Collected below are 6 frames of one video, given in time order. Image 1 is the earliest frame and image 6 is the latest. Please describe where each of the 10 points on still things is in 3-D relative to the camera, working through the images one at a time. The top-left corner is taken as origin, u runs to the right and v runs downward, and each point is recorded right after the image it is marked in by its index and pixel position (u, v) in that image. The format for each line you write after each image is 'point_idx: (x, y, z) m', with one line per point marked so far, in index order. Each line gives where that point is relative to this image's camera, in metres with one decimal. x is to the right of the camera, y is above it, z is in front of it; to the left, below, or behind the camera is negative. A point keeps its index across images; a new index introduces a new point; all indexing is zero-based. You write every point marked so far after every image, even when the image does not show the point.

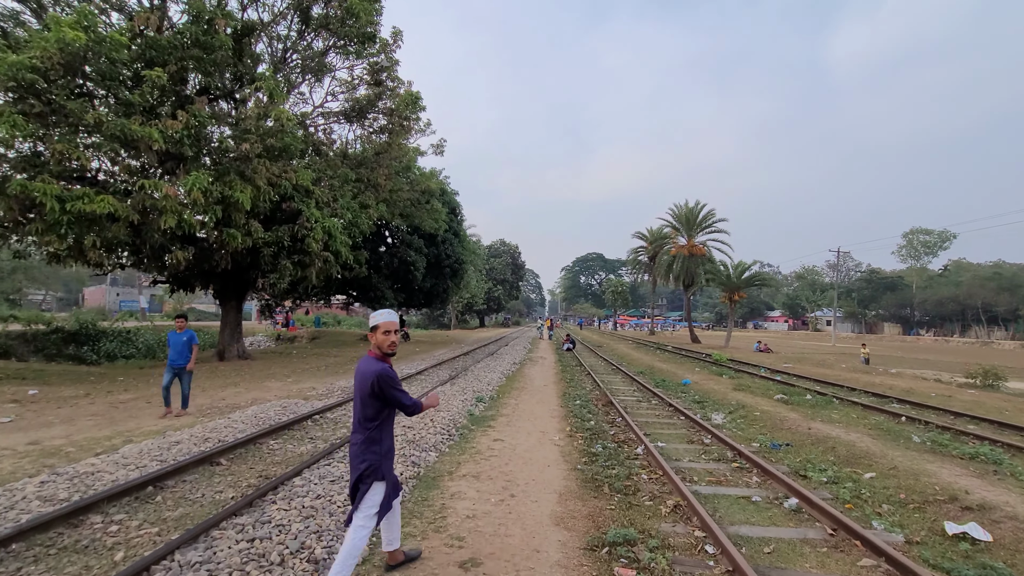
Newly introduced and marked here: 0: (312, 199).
0: (-7.4, +3.3, +17.8) m
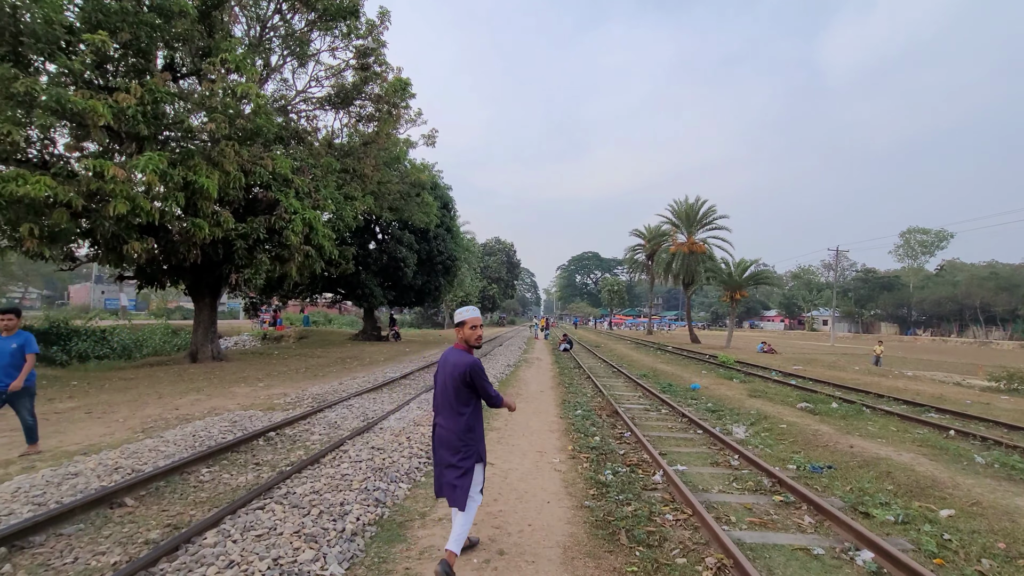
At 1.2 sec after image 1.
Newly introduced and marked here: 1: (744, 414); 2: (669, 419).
0: (-7.6, +3.4, +16.6) m
1: (+4.6, -2.5, +9.5) m
2: (+3.0, -2.5, +9.2) m
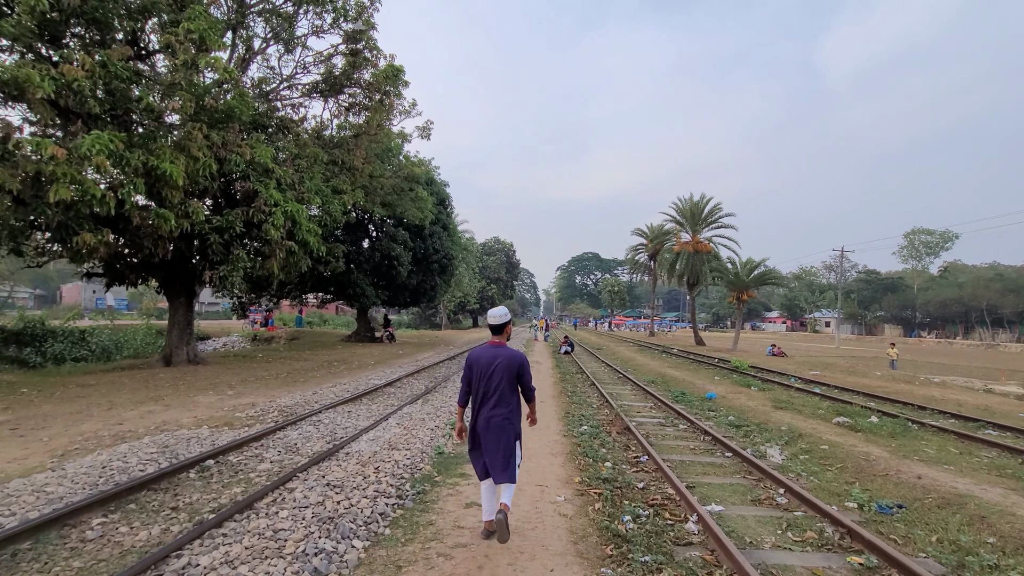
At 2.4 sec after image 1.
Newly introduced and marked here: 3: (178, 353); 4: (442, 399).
0: (-7.7, +3.5, +15.3) m
1: (+4.5, -2.4, +8.3) m
2: (+2.9, -2.5, +8.0) m
3: (-11.4, -2.2, +16.4) m
4: (-1.4, -2.2, +9.8) m
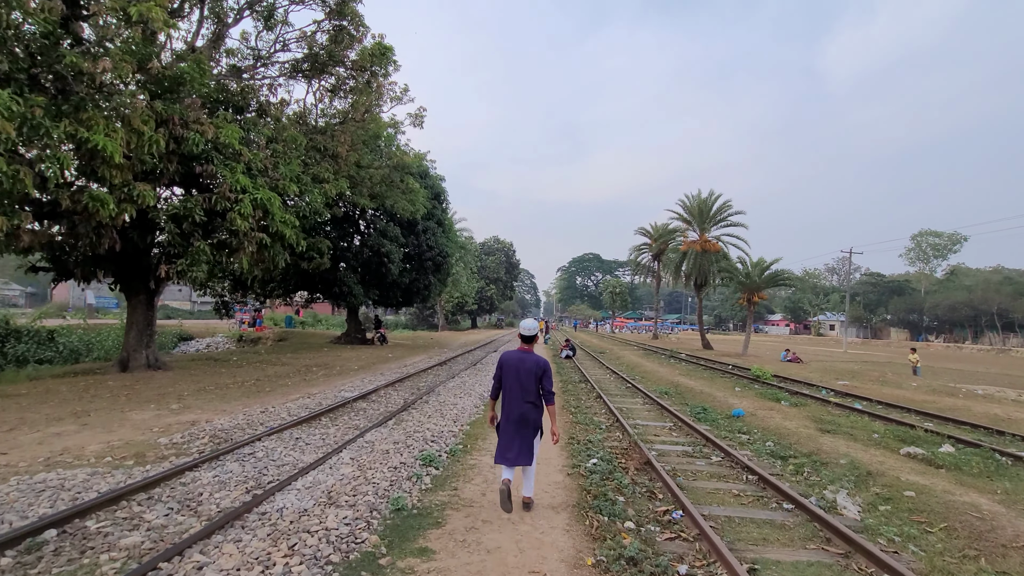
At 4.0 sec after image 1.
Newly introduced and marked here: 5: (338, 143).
0: (-7.8, +3.6, +13.7) m
1: (+4.4, -2.4, +6.6) m
2: (+2.8, -2.4, +6.3) m
3: (-11.5, -2.1, +14.8) m
4: (-1.5, -2.2, +8.1) m
5: (-6.7, +5.6, +18.5) m
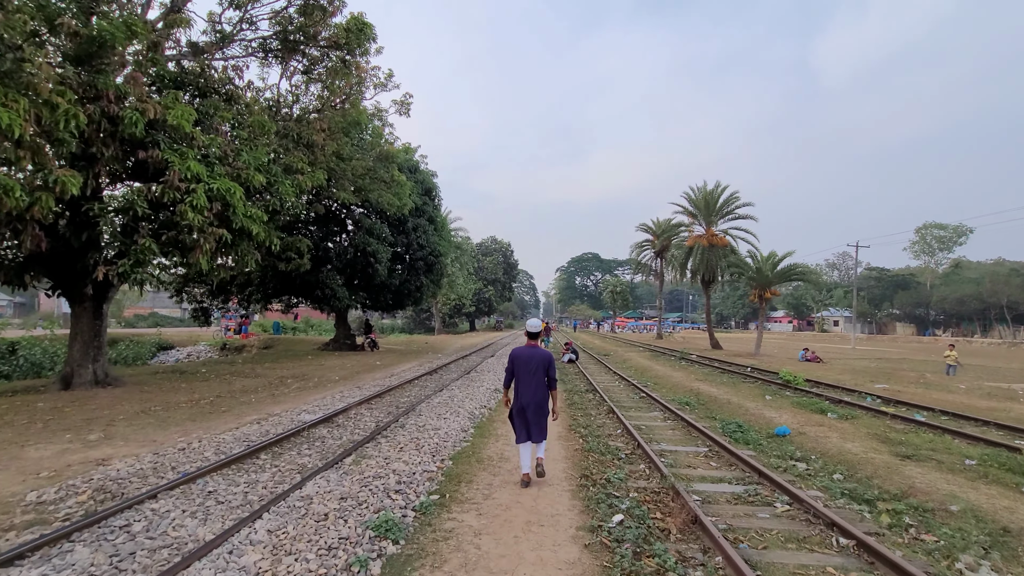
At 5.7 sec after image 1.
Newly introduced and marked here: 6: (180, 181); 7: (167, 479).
0: (-8.0, +3.5, +11.9) m
1: (+4.3, -2.3, +4.8) m
2: (+2.7, -2.3, +4.6) m
3: (-11.6, -2.3, +12.9) m
4: (-1.6, -2.1, +6.3) m
5: (-6.9, +5.5, +16.7) m
6: (-7.9, +2.5, +11.5) m
7: (-3.7, -2.0, +5.1) m
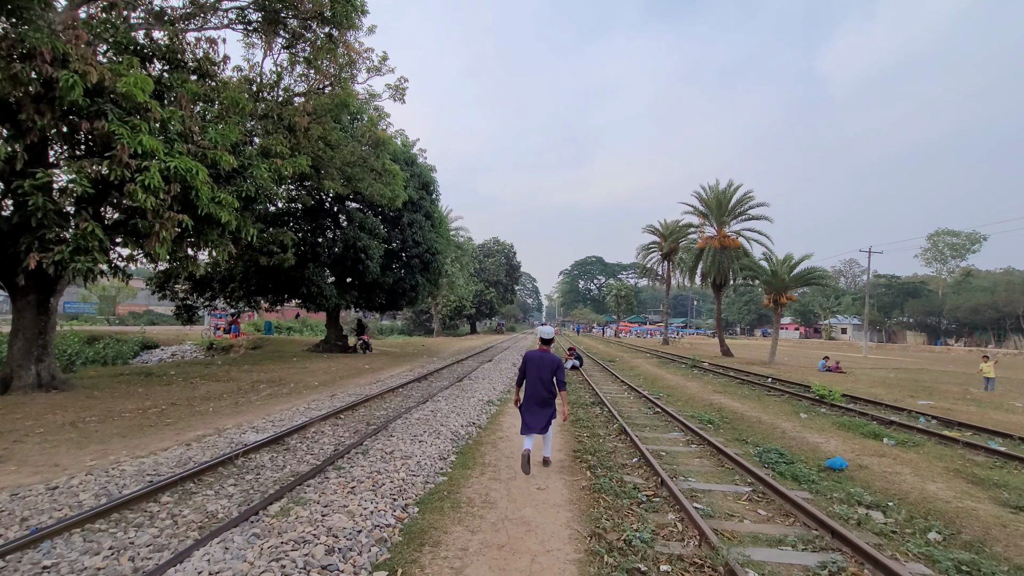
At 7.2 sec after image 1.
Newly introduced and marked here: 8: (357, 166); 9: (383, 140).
0: (-8.0, +3.7, +10.4) m
1: (+4.2, -2.2, +3.2) m
2: (+2.6, -2.2, +3.0) m
3: (-11.7, -2.1, +11.5) m
4: (-1.7, -2.0, +4.8) m
5: (-6.9, +5.6, +15.3) m
6: (-7.9, +2.7, +10.0) m
7: (-3.8, -1.9, +3.6) m
8: (-6.1, +4.7, +18.9) m
9: (-5.2, +5.9, +19.5) m
